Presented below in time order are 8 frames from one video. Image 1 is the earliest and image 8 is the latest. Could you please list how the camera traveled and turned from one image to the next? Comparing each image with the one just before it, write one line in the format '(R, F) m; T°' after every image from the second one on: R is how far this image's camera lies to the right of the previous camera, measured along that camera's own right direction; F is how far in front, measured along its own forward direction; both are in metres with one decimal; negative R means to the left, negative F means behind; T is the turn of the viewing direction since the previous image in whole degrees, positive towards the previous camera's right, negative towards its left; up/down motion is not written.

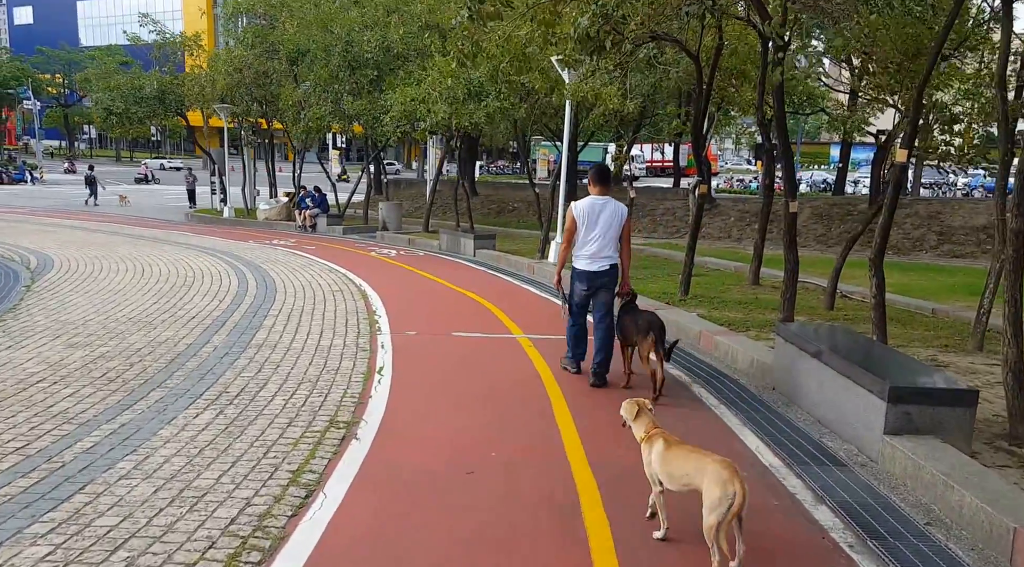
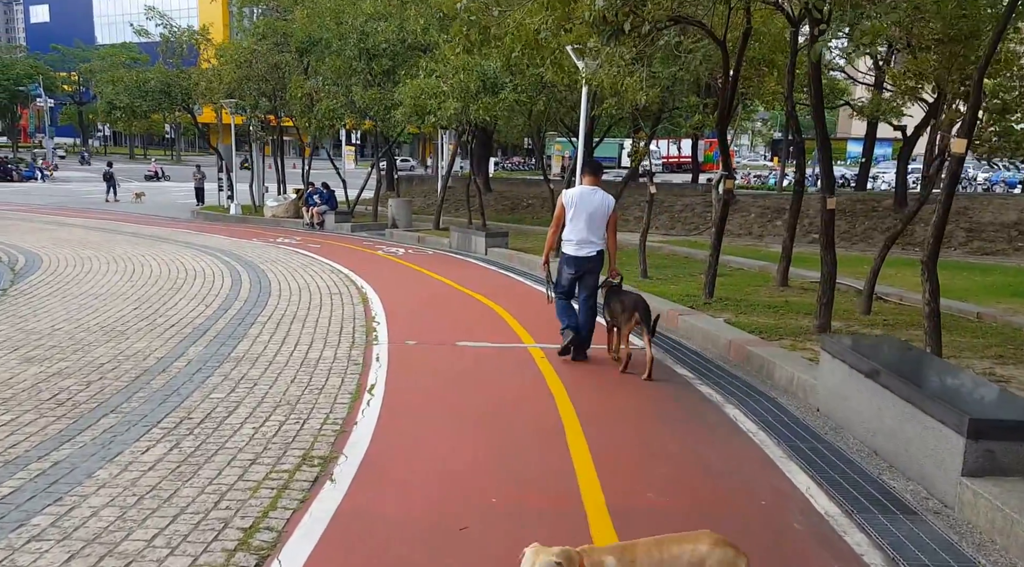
(+0.1, +0.9) m; -1°
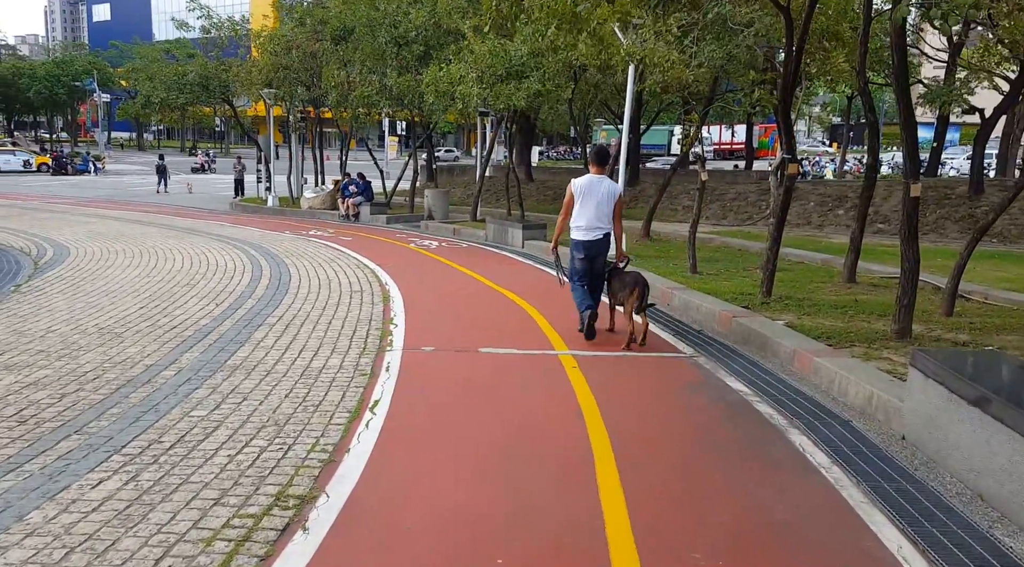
(+0.2, +0.9) m; -3°
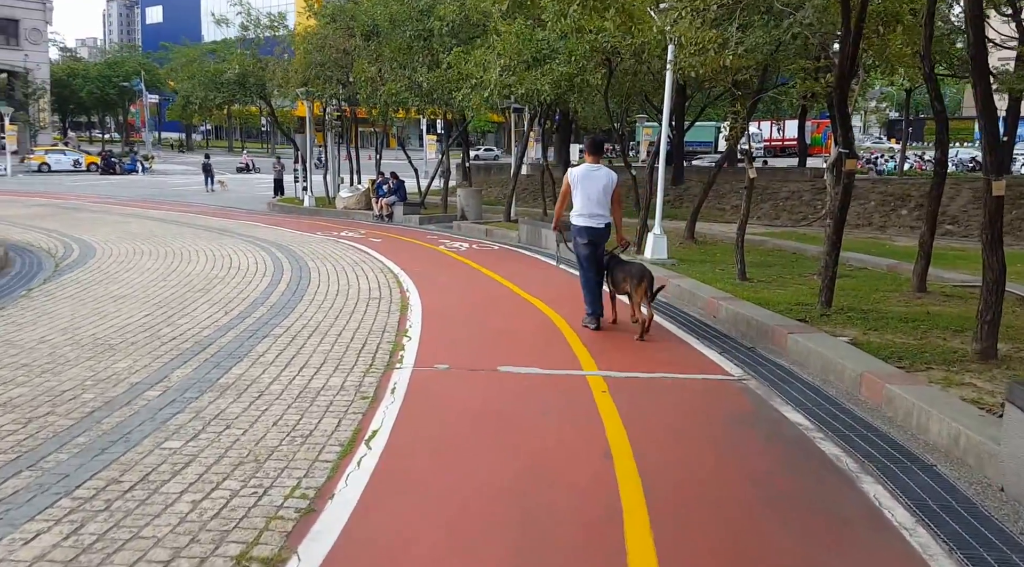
(+0.1, +0.8) m; -3°
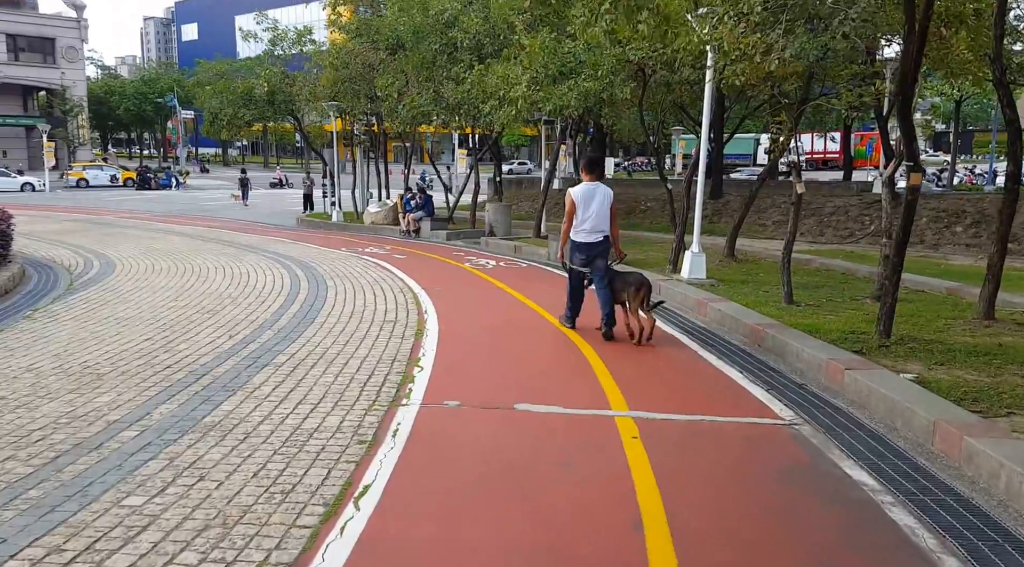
(+0.1, +0.7) m; -2°
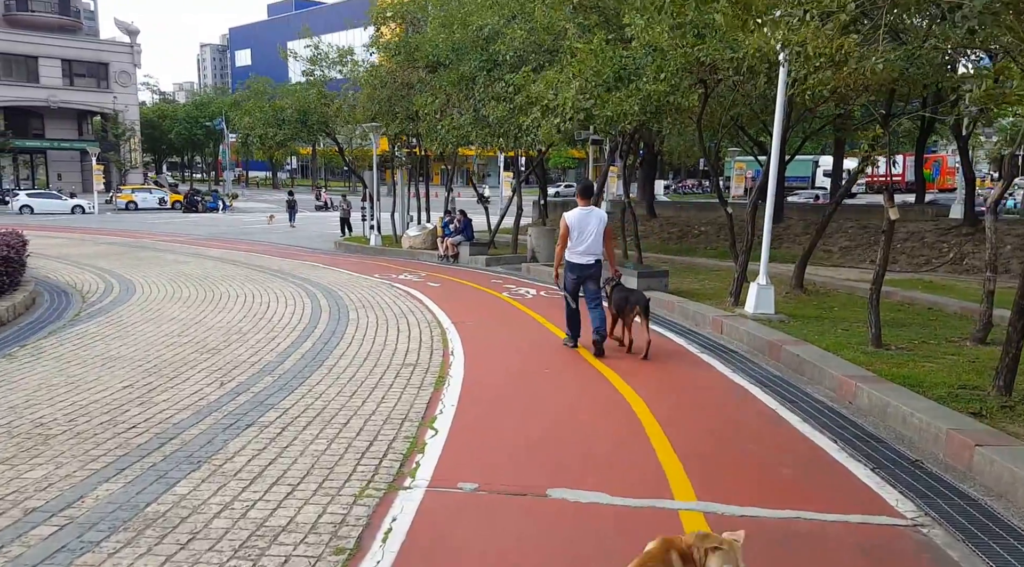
(+0.1, +1.3) m; -3°
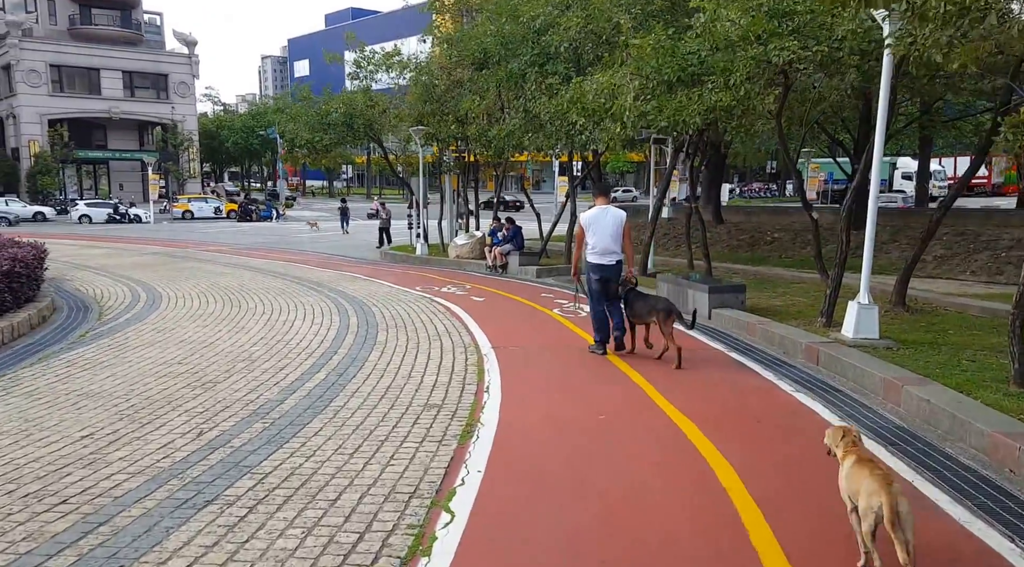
(+0.1, +1.5) m; -4°
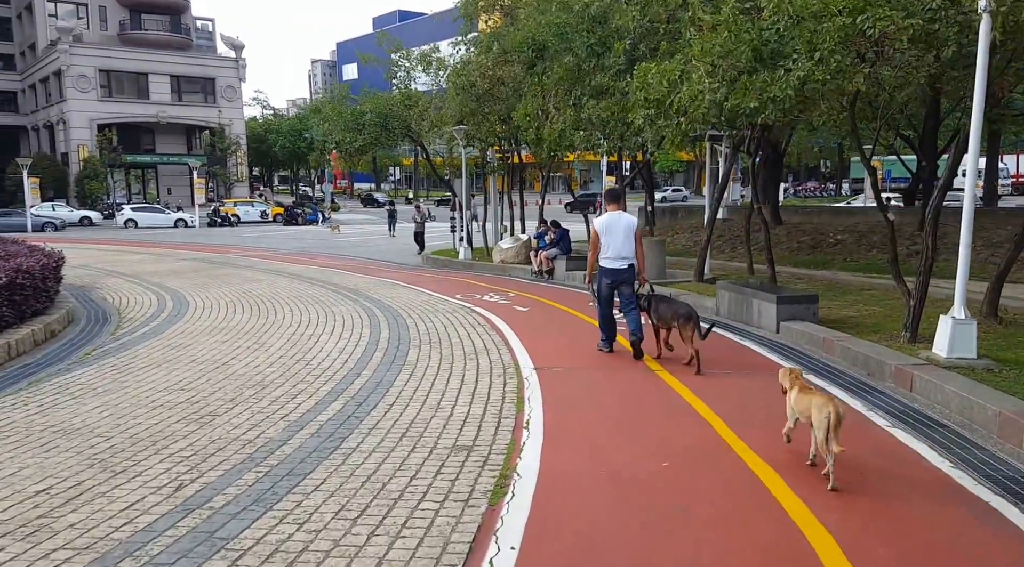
(0.0, +1.1) m; -3°
